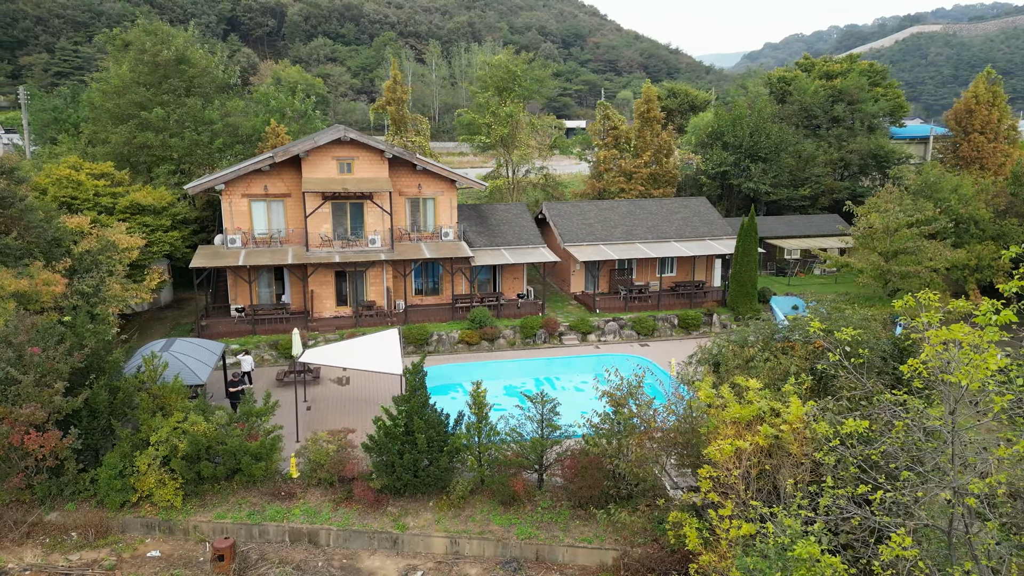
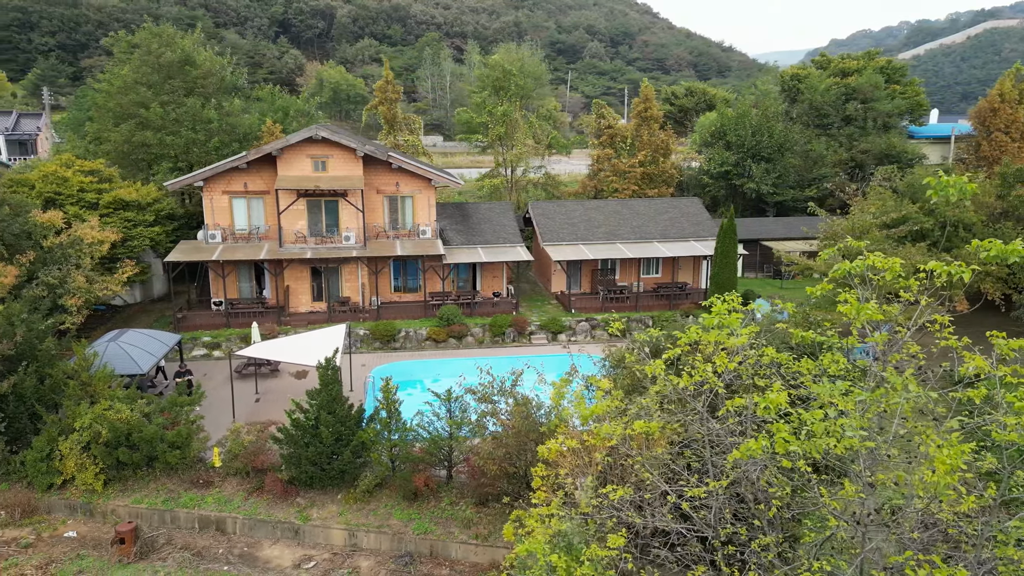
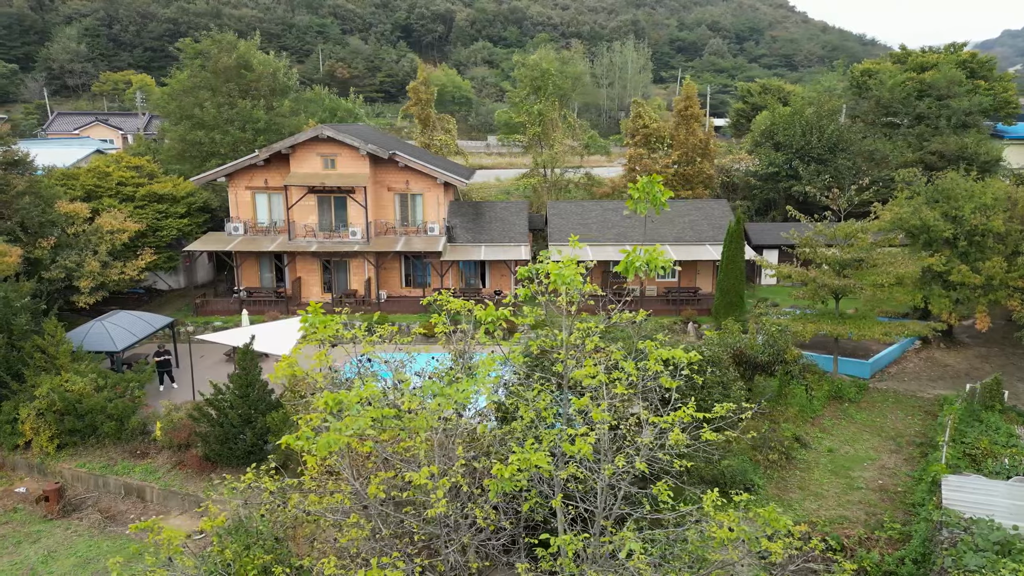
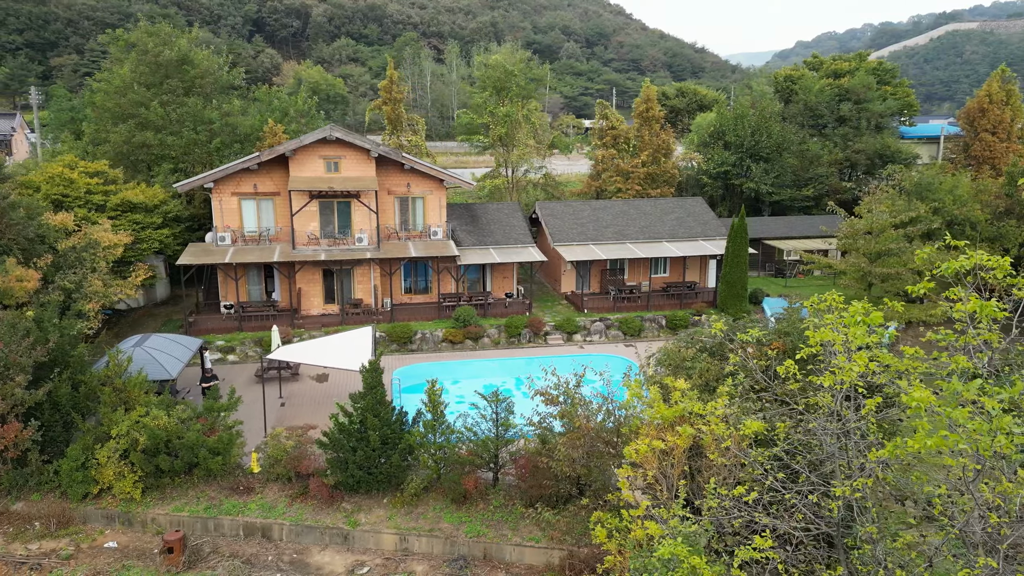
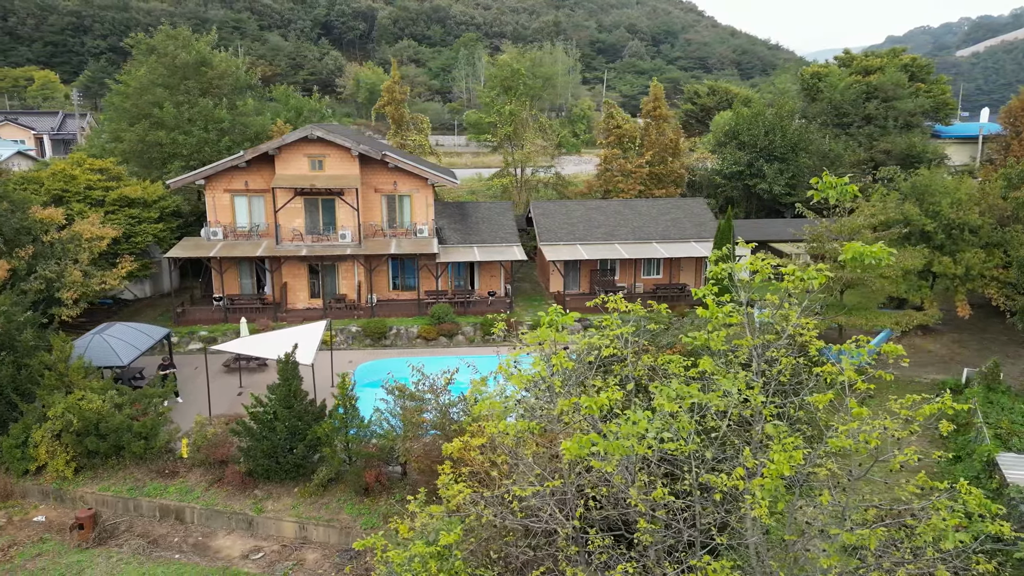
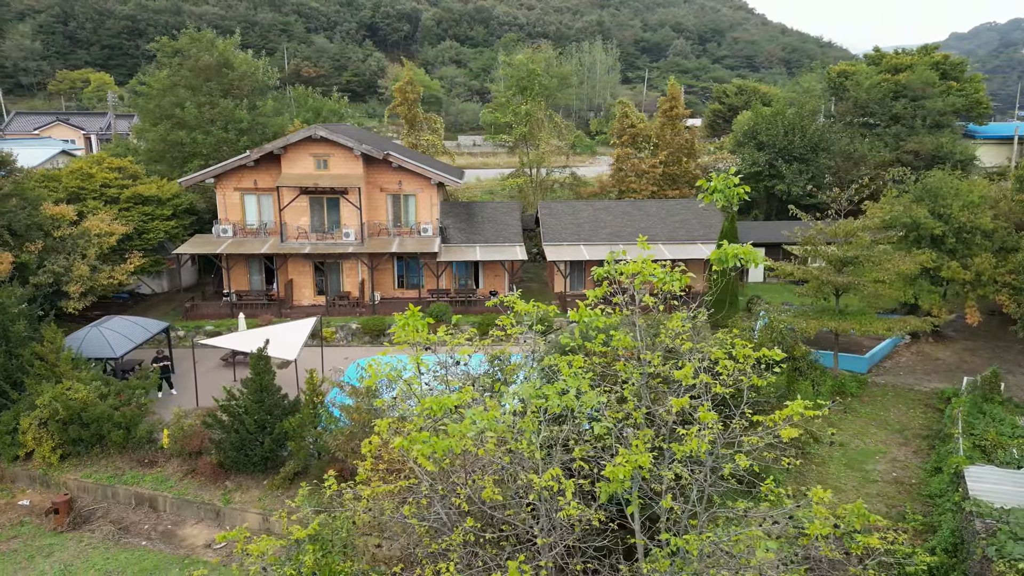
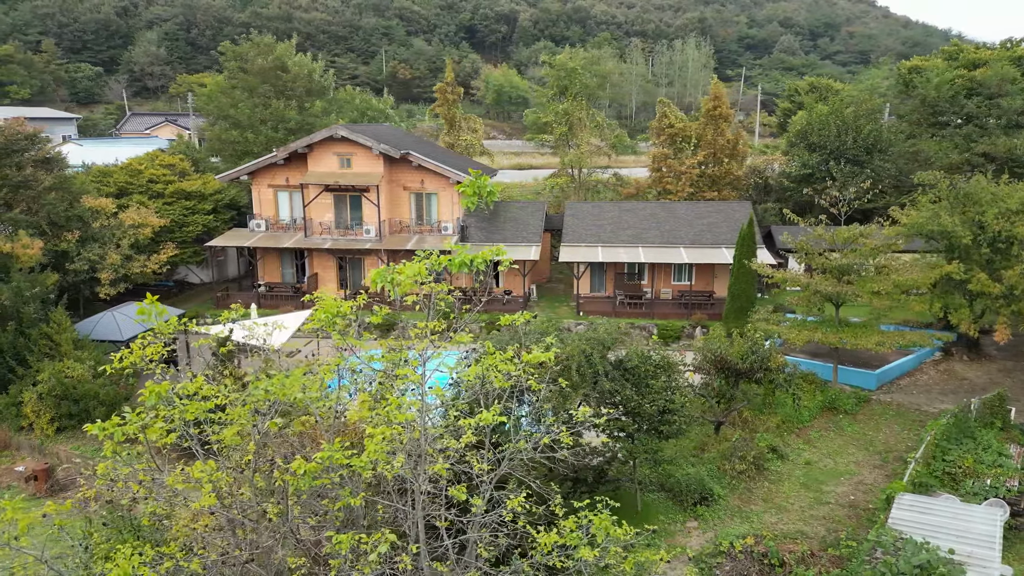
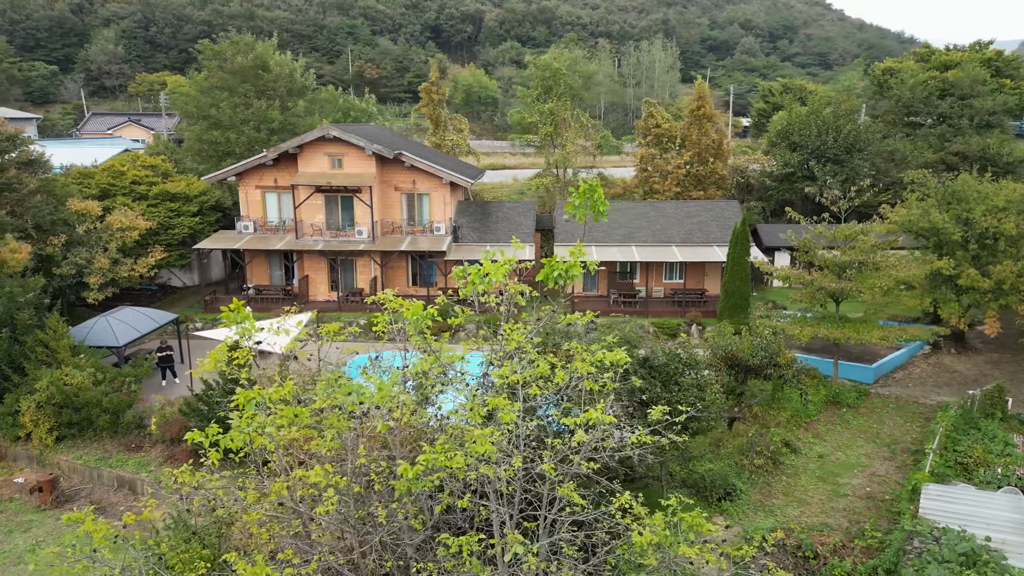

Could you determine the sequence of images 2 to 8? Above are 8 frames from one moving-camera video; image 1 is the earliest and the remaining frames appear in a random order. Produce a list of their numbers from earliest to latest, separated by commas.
4, 2, 5, 6, 3, 8, 7
